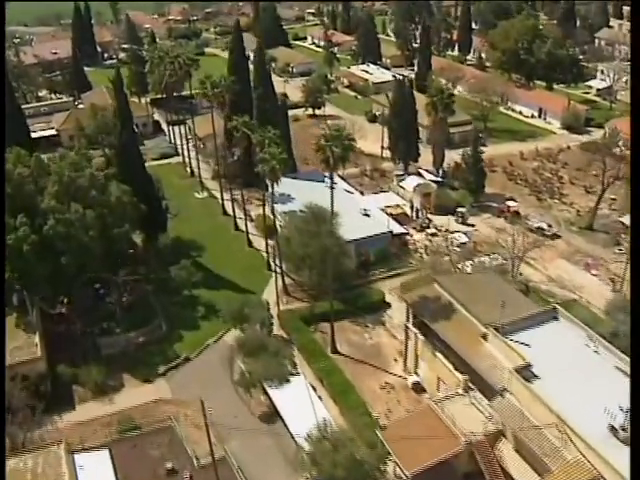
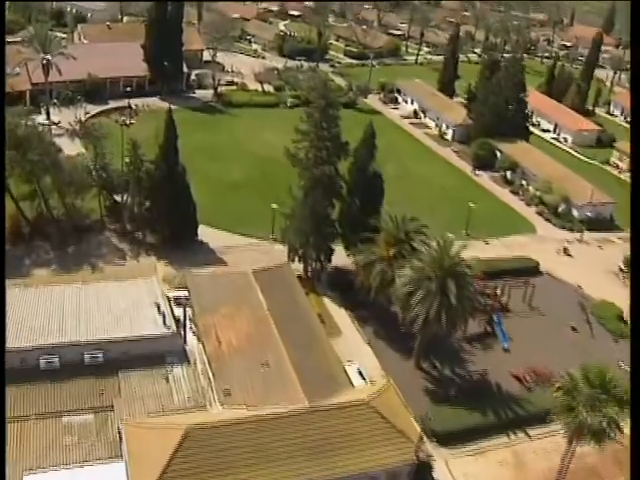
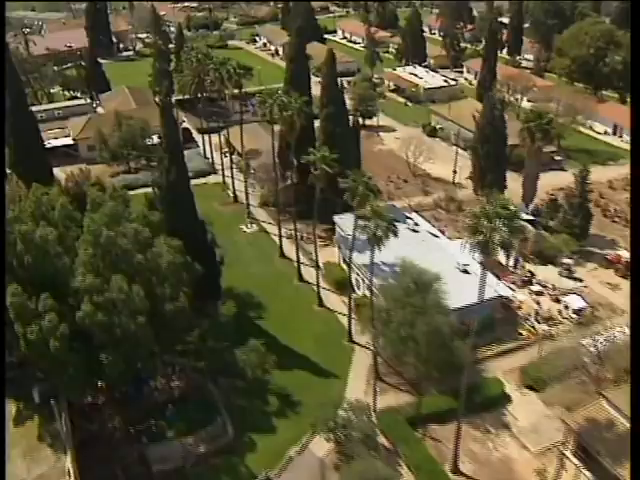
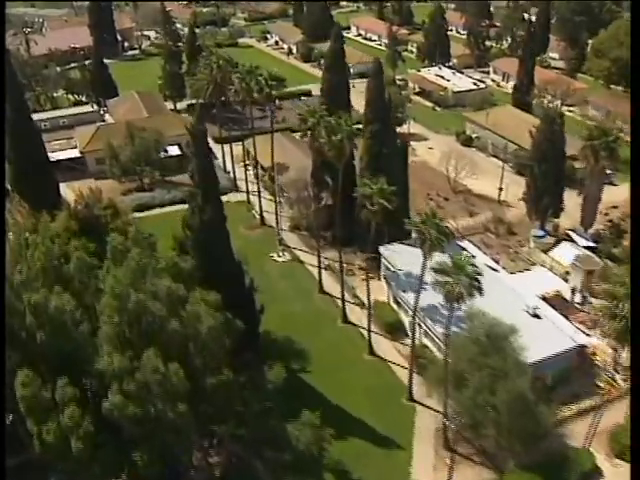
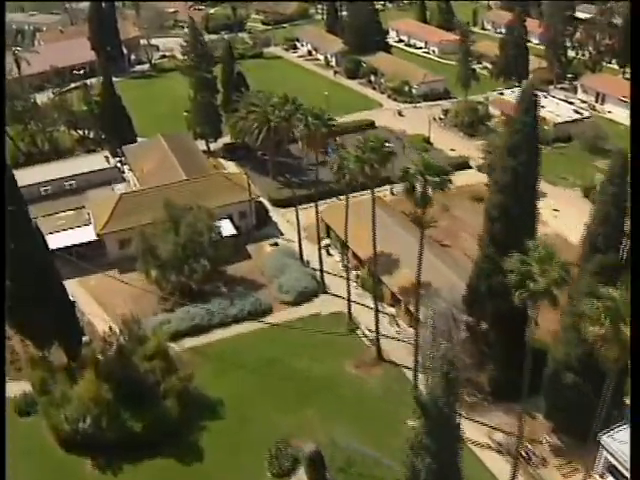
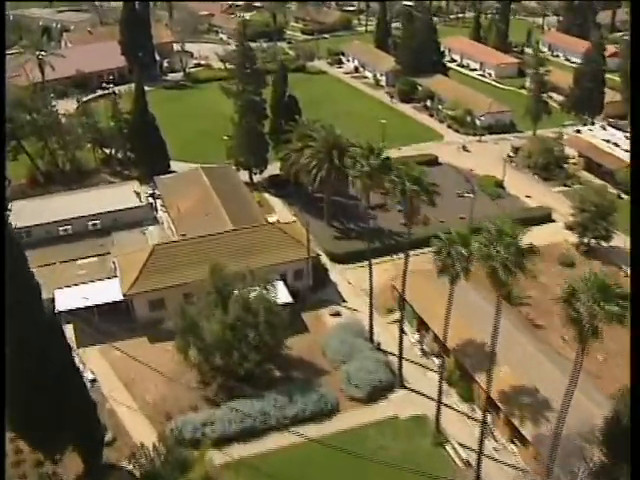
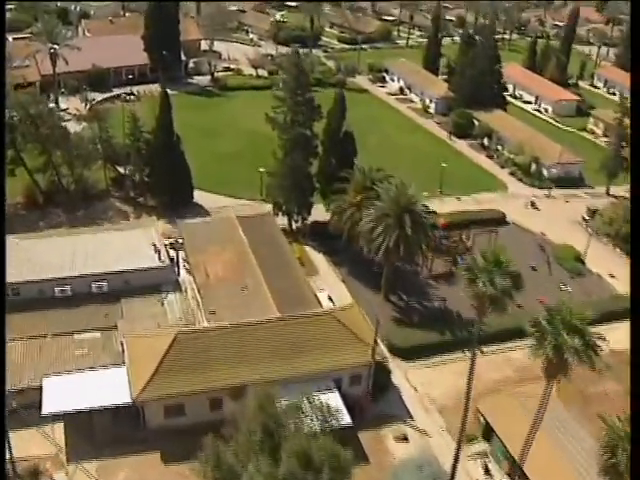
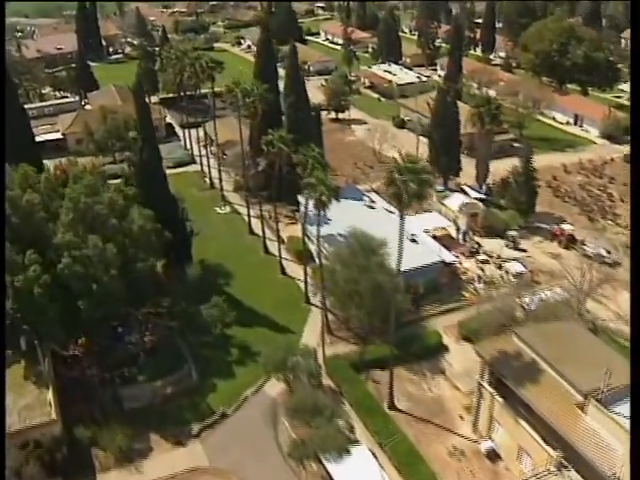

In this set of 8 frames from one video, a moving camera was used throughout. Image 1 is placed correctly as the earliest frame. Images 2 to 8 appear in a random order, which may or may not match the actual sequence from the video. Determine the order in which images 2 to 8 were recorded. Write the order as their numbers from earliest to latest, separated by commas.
8, 3, 4, 5, 6, 7, 2
